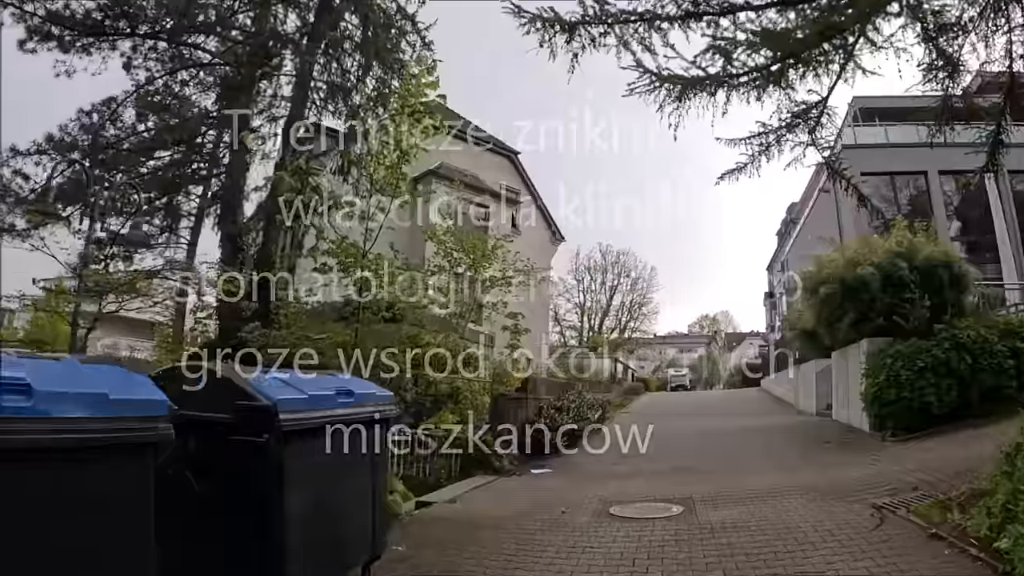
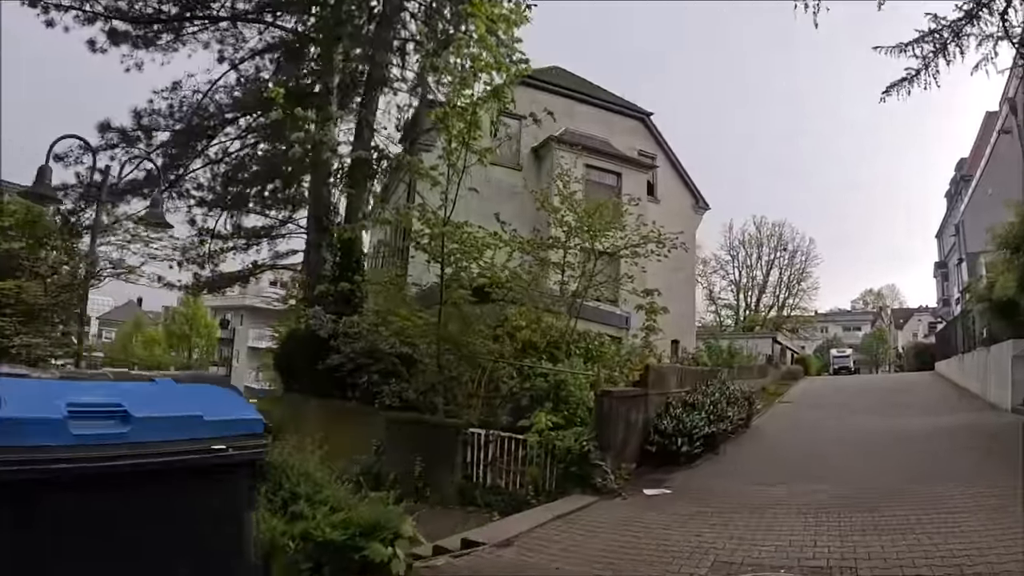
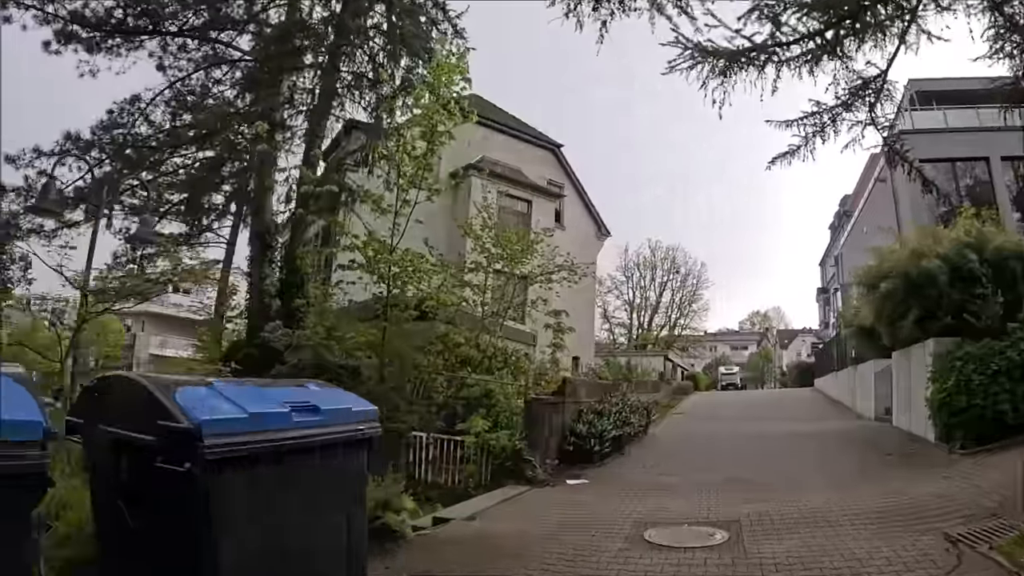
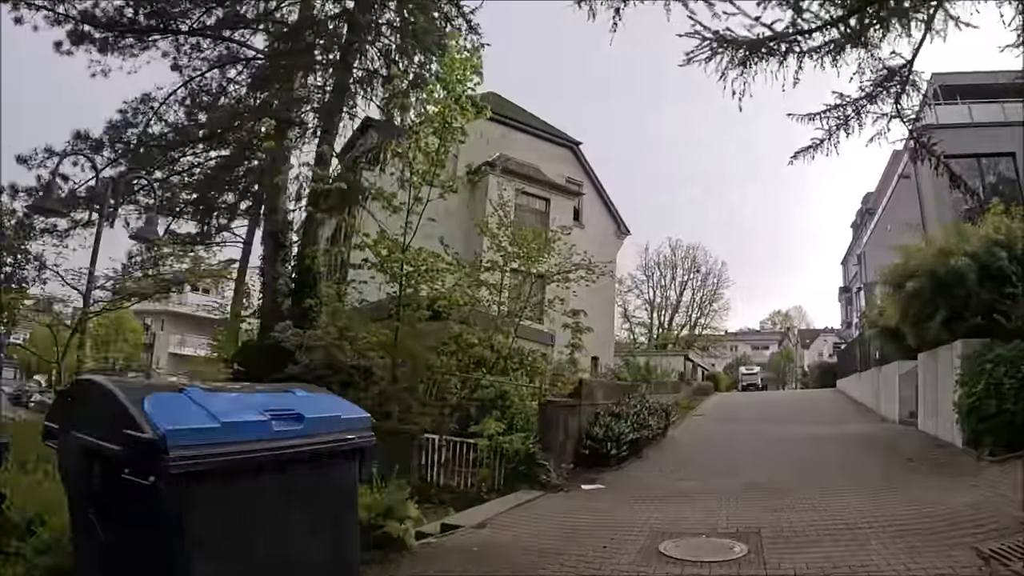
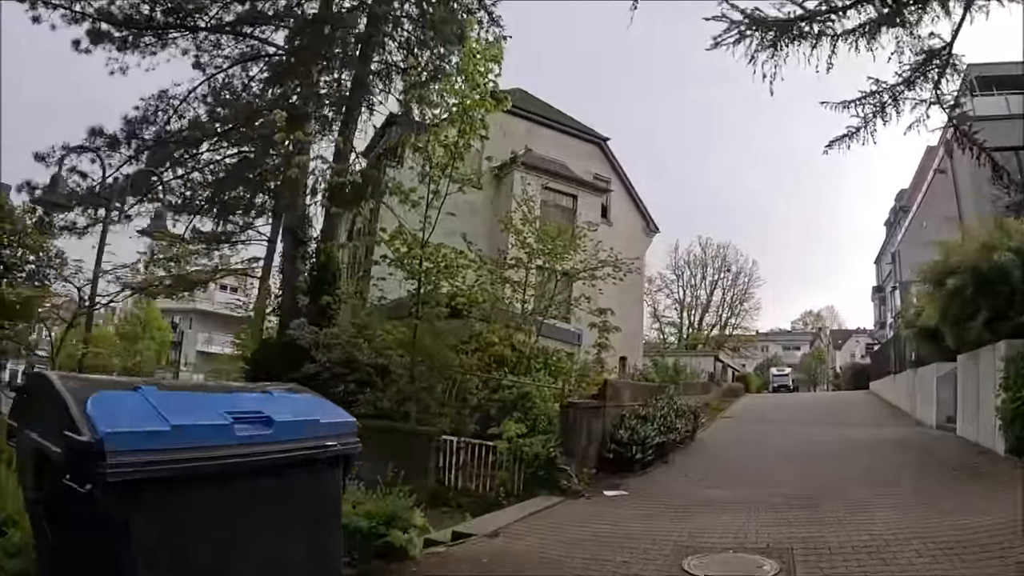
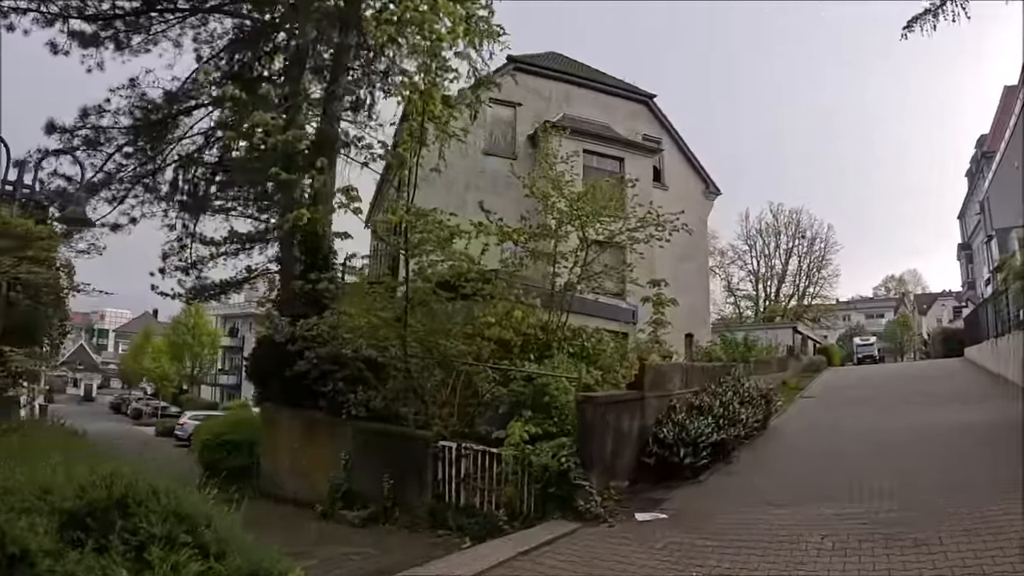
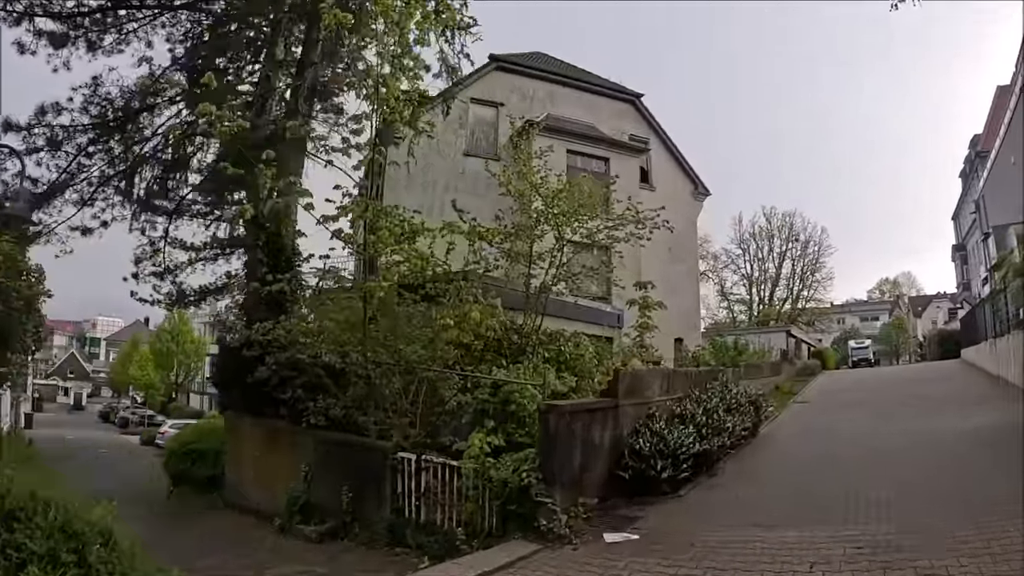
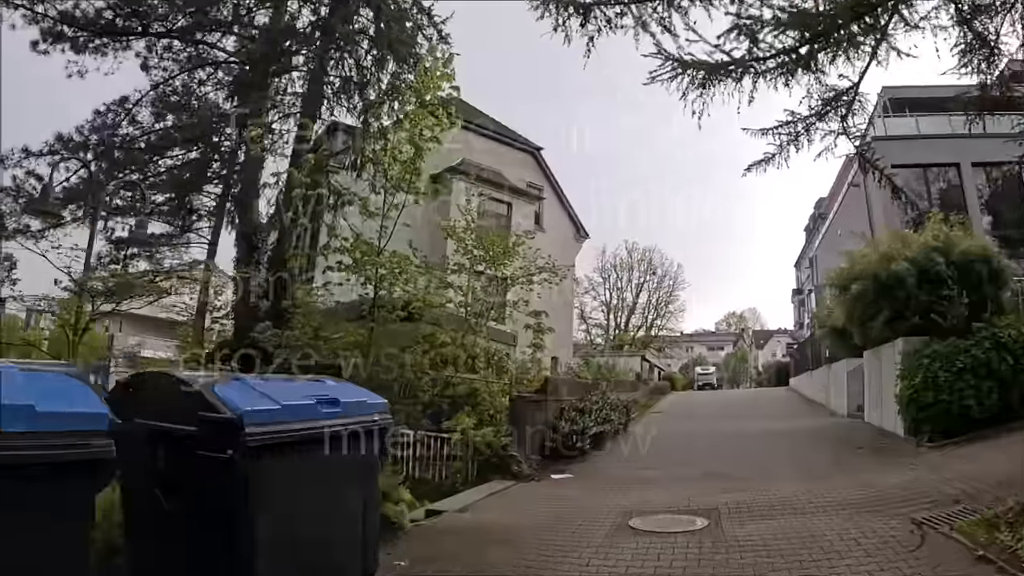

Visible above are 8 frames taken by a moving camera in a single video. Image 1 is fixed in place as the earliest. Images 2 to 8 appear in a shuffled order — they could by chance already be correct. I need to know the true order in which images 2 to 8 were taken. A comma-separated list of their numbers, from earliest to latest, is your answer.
8, 3, 4, 5, 2, 6, 7
